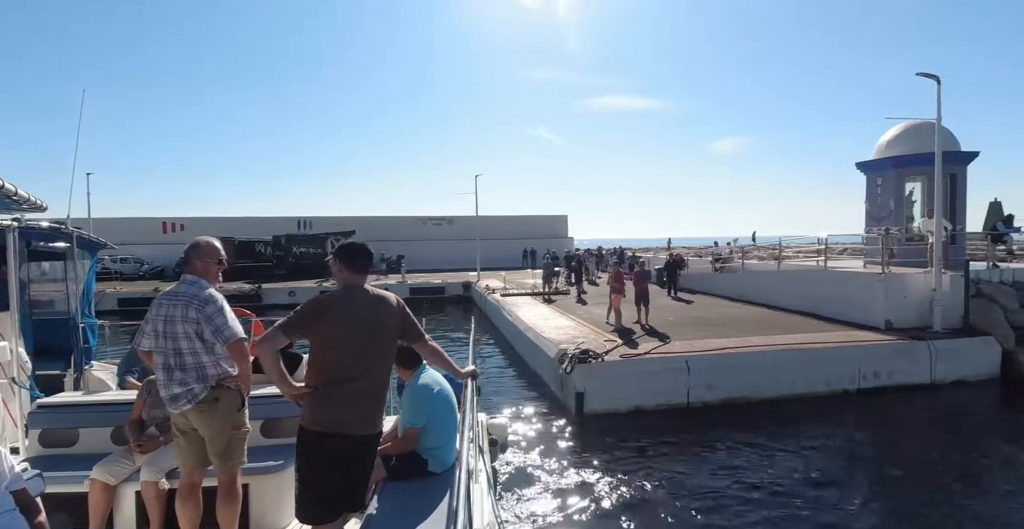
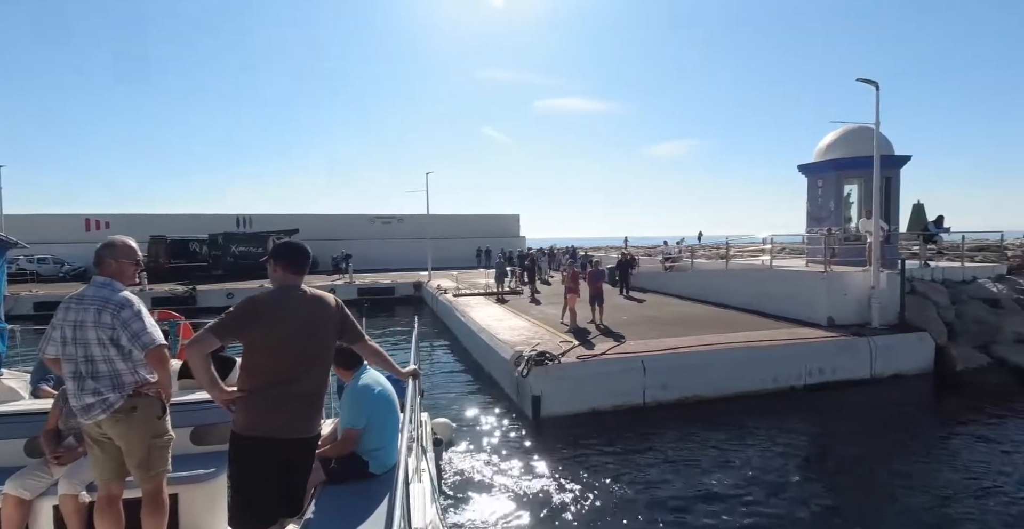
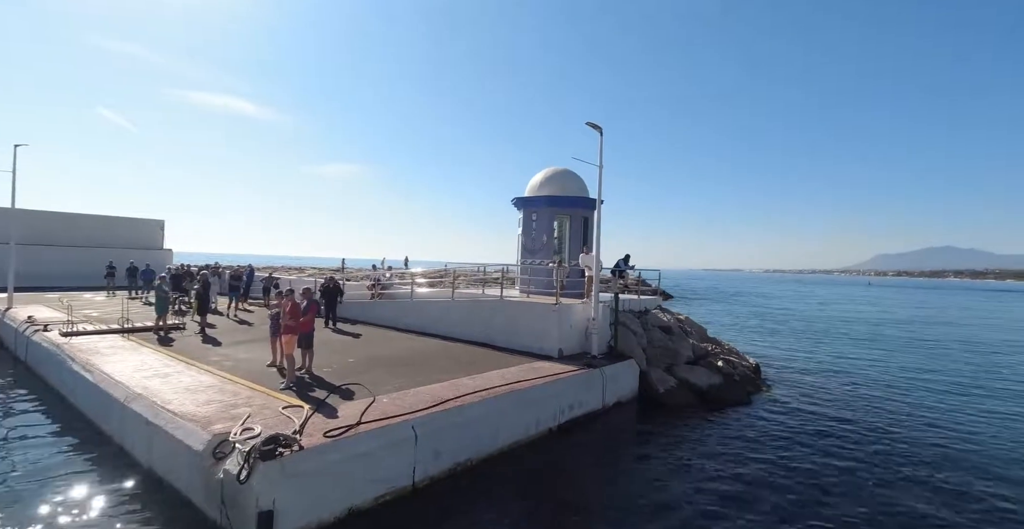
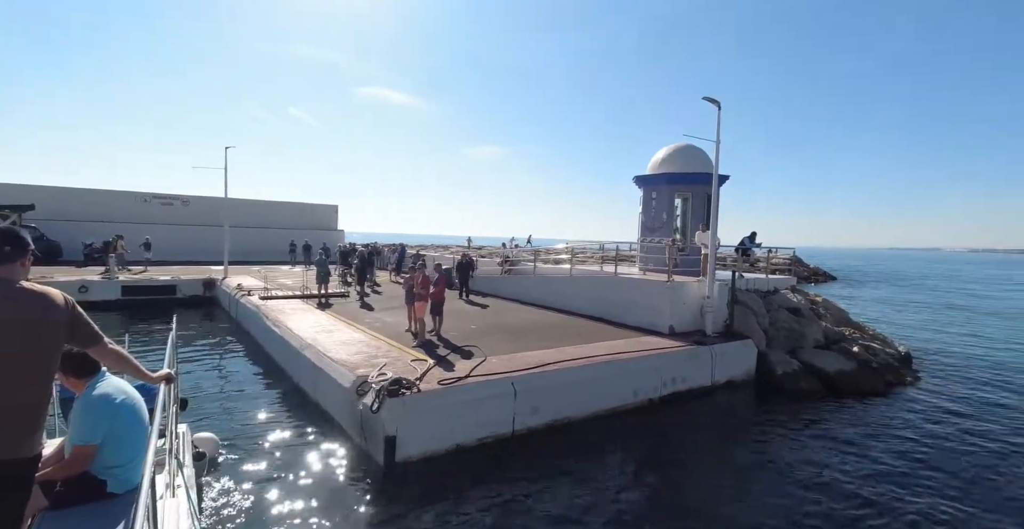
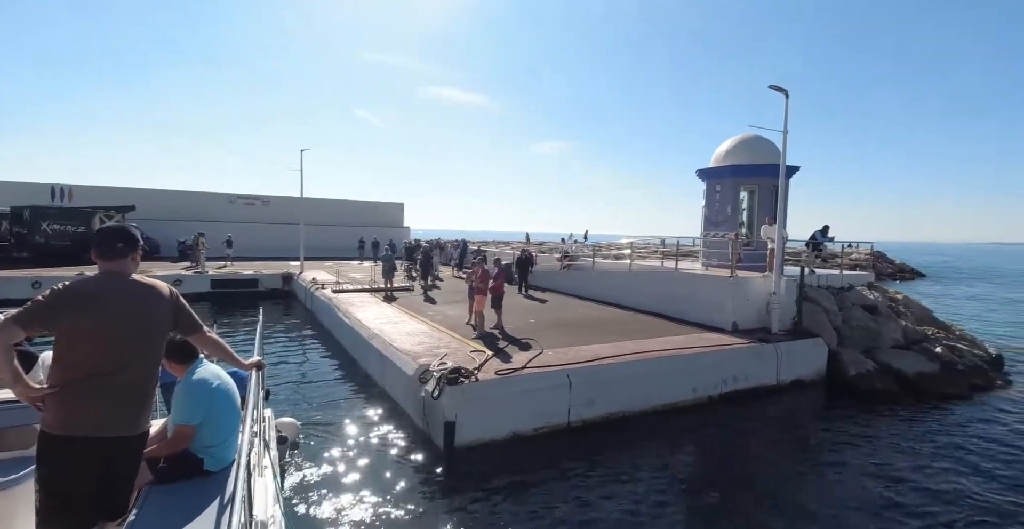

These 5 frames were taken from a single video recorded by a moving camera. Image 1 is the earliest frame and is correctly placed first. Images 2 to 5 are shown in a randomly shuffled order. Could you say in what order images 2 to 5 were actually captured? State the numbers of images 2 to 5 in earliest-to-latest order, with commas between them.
2, 5, 4, 3
